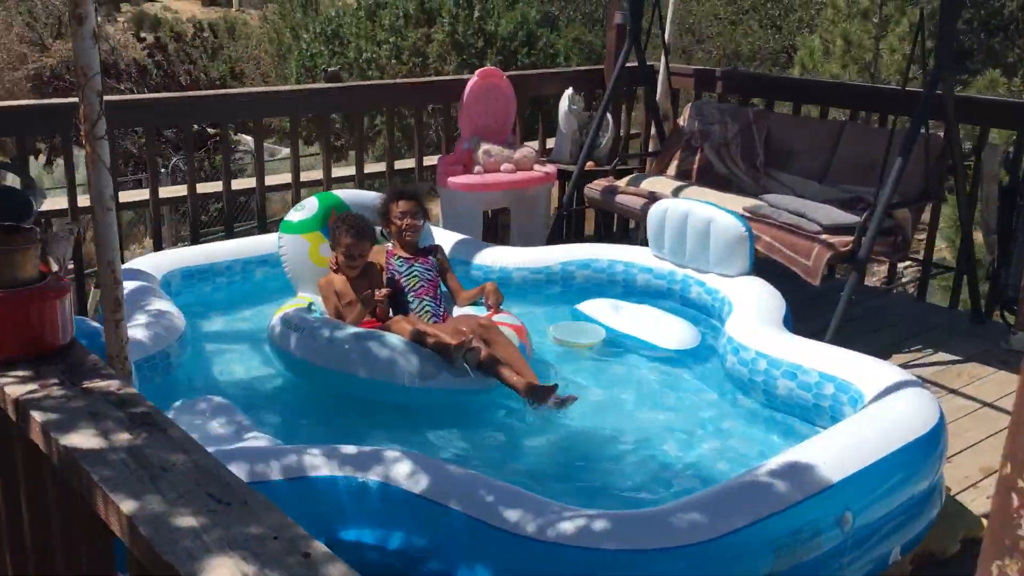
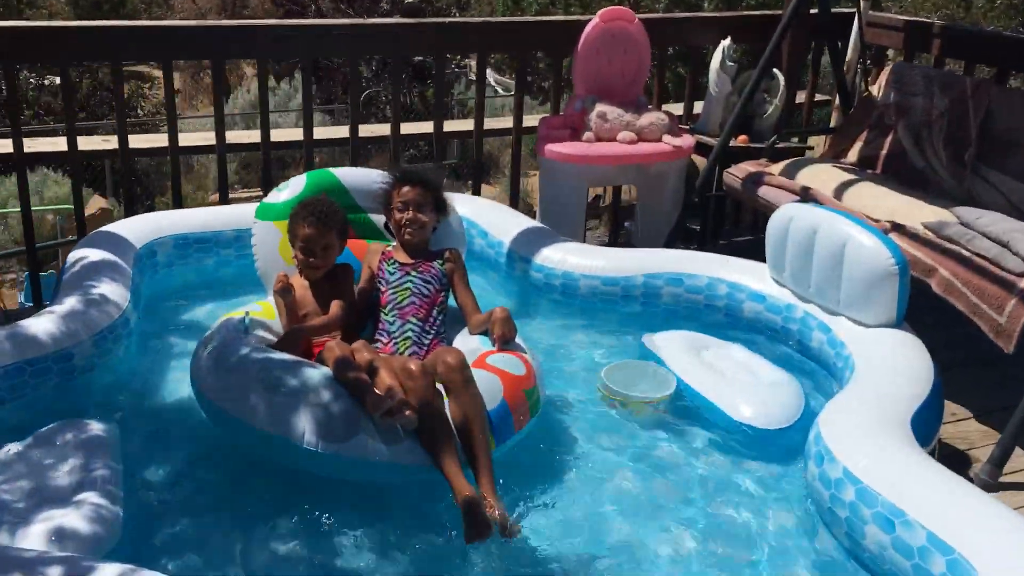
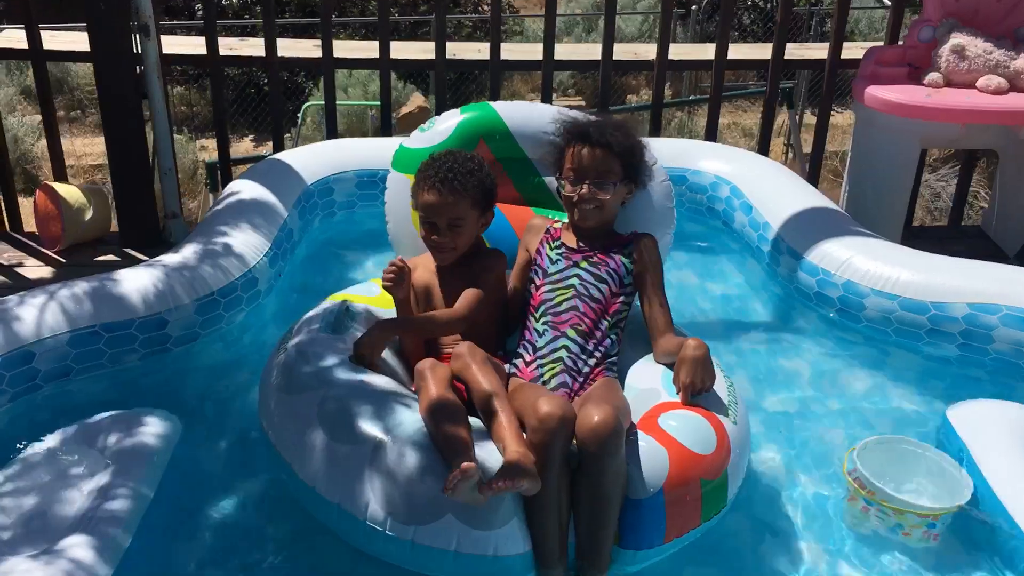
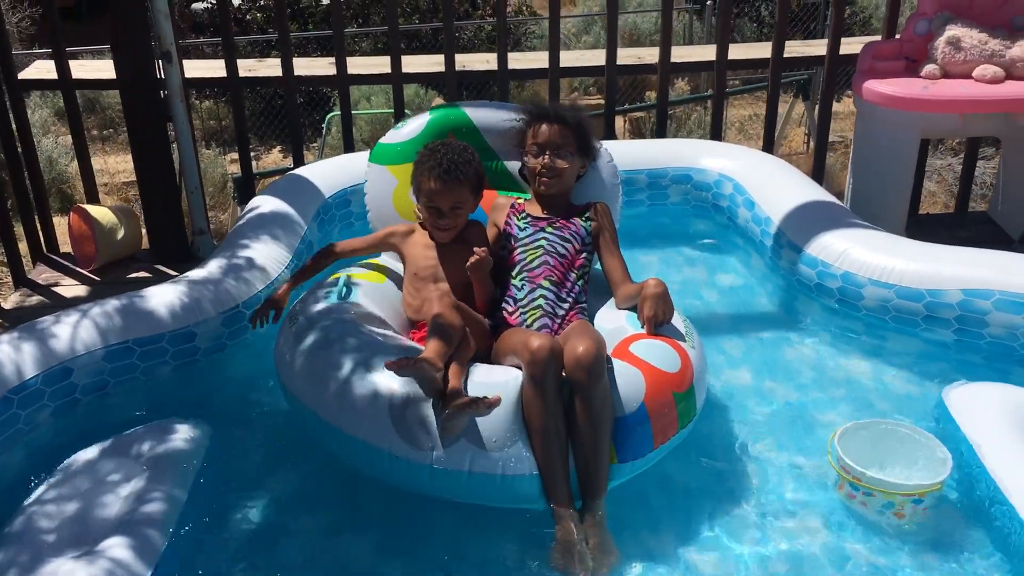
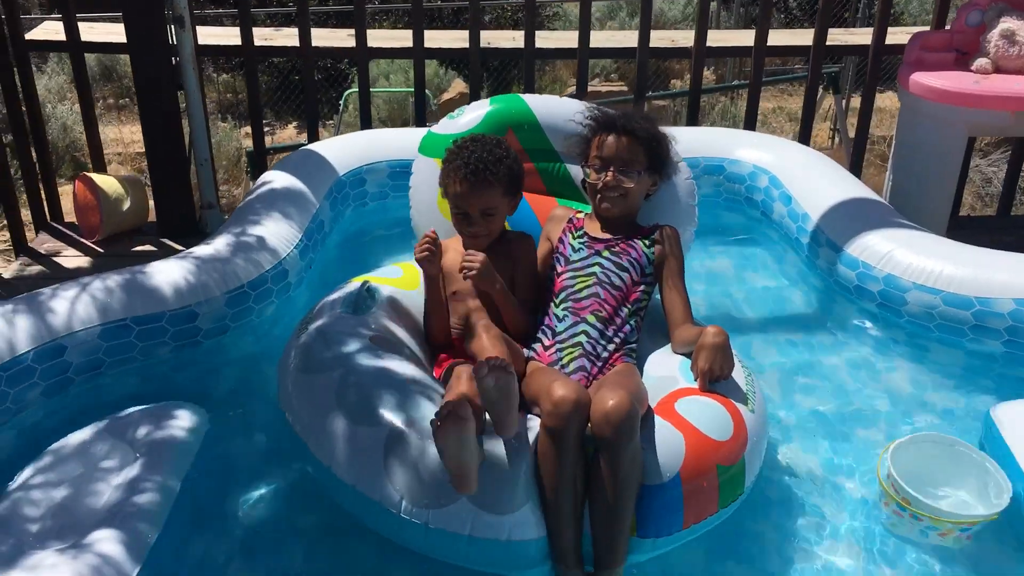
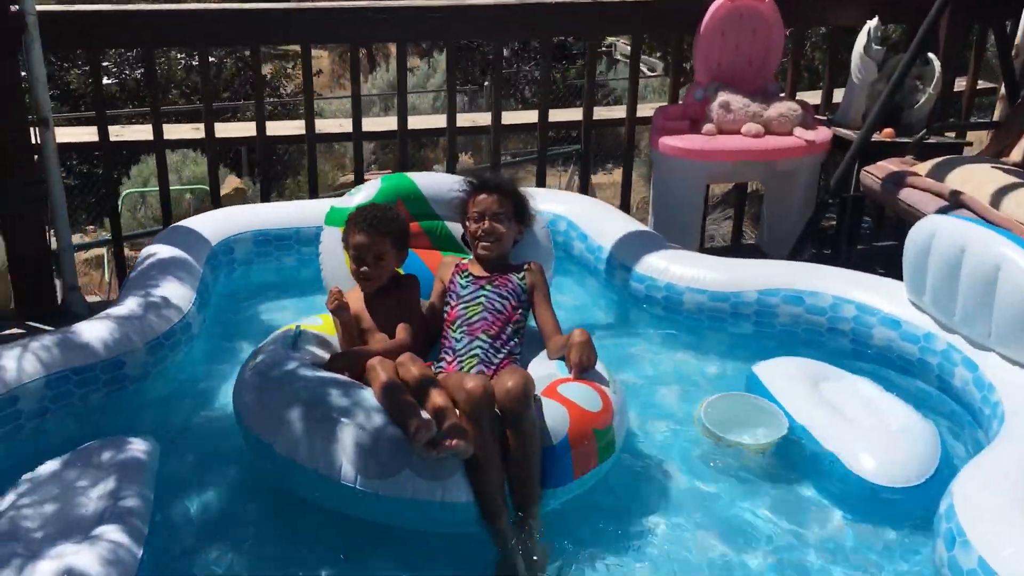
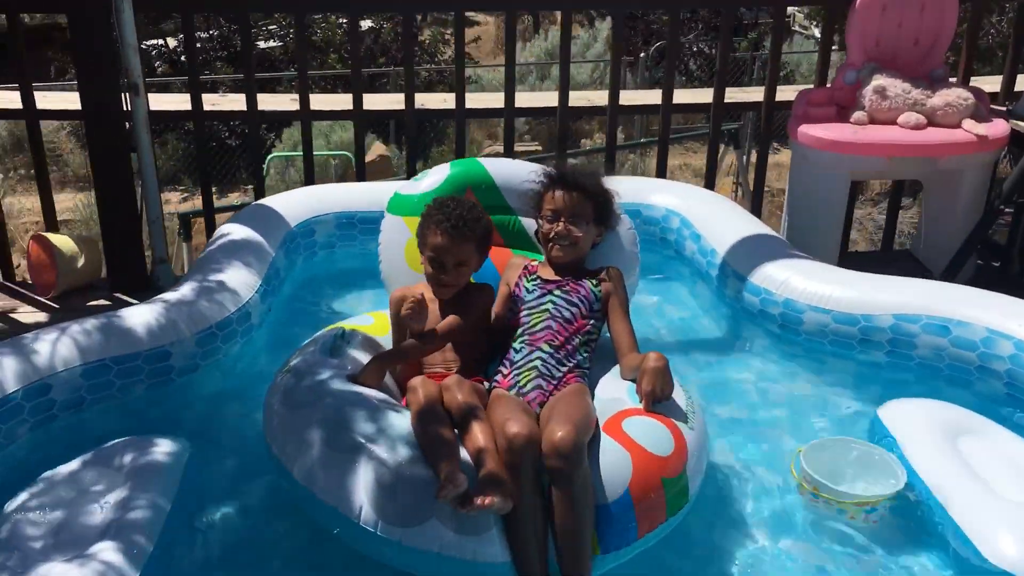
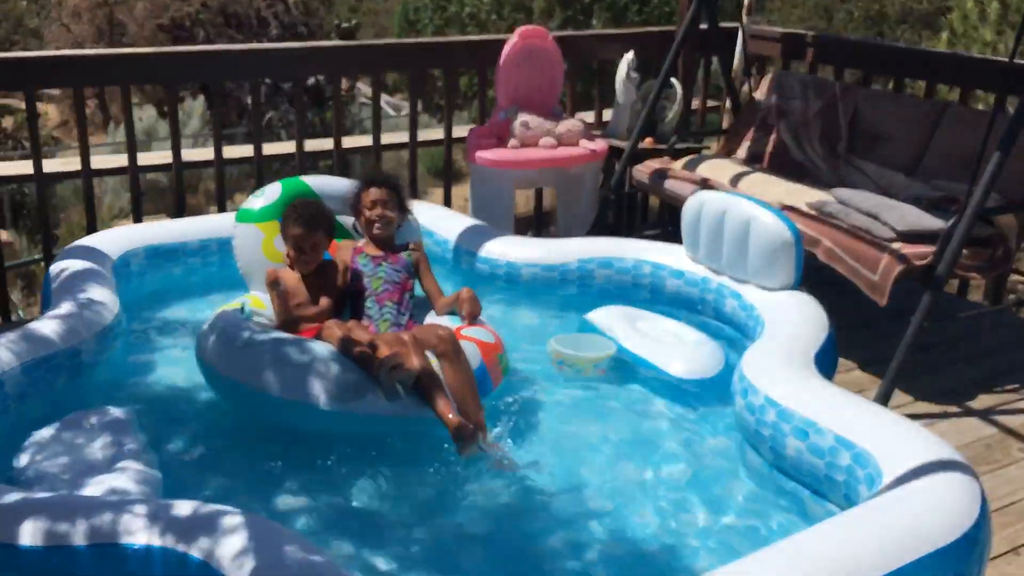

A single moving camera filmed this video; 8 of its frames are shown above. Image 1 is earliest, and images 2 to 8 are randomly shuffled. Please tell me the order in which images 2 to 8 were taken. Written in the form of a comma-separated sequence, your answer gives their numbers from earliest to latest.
8, 2, 6, 7, 3, 5, 4
